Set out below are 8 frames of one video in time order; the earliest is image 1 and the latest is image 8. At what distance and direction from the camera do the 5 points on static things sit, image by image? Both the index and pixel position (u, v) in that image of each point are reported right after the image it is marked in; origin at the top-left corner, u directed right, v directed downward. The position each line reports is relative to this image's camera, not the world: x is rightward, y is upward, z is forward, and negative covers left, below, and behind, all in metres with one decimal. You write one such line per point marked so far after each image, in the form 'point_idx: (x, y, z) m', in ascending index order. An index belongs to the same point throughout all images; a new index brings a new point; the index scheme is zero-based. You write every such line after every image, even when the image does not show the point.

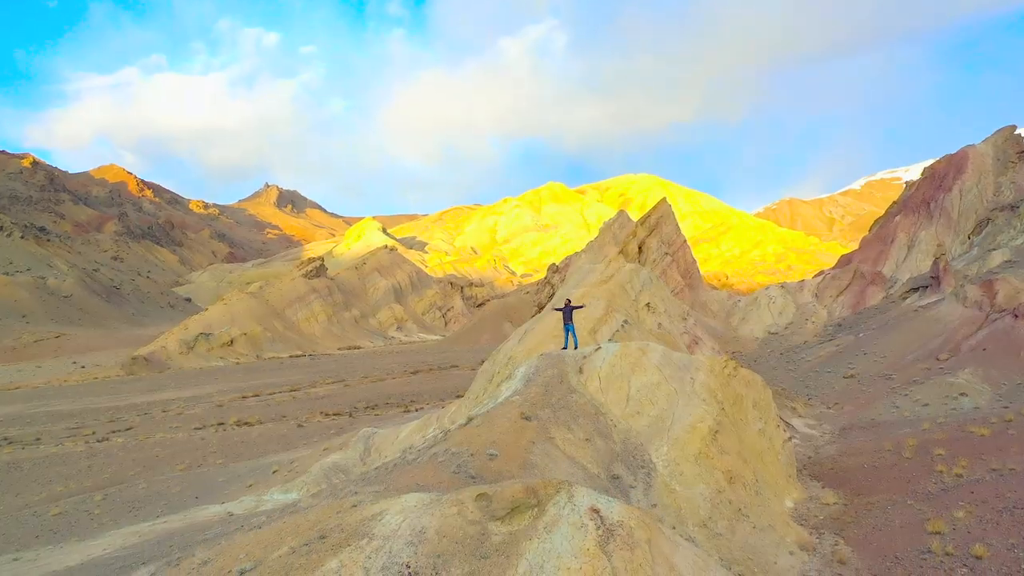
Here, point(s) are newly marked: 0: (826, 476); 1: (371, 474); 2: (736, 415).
0: (+6.0, -3.6, +15.2) m
1: (-2.5, -3.3, +14.1) m
2: (+4.0, -2.3, +14.4) m
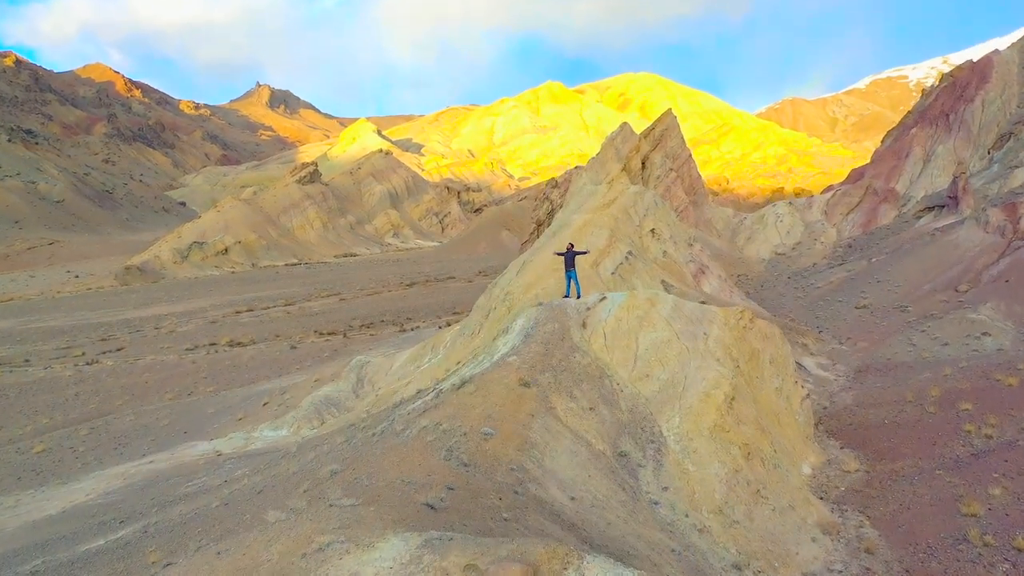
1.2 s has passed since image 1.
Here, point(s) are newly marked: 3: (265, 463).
0: (+5.9, -2.6, +14.3) m
1: (-2.5, -2.4, +13.1) m
2: (+4.0, -1.4, +13.3) m
3: (-4.9, -3.5, +16.0) m
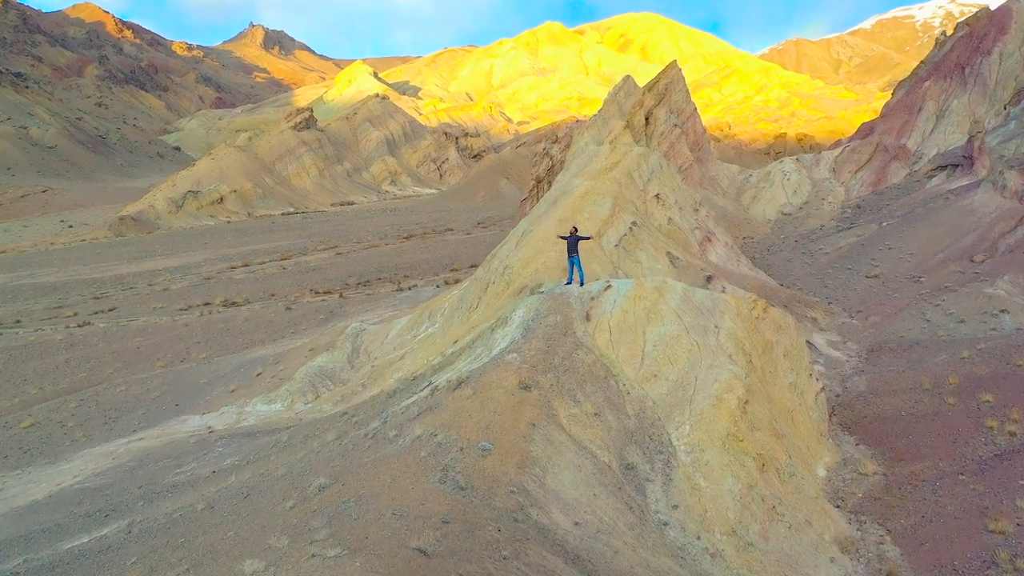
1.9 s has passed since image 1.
0: (+5.9, -2.4, +13.6) m
1: (-2.5, -2.3, +12.4) m
2: (+4.0, -1.3, +12.6) m
3: (-4.9, -3.2, +15.4) m
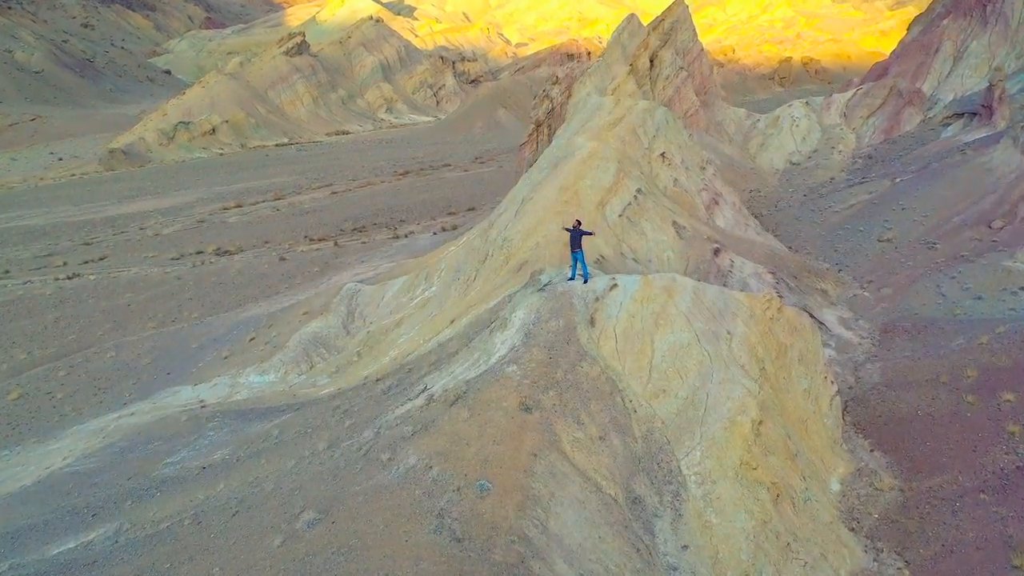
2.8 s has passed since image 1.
0: (+5.9, -2.3, +13.1) m
1: (-2.5, -2.4, +11.9) m
2: (+4.0, -1.3, +11.9) m
3: (-4.9, -2.9, +14.9) m
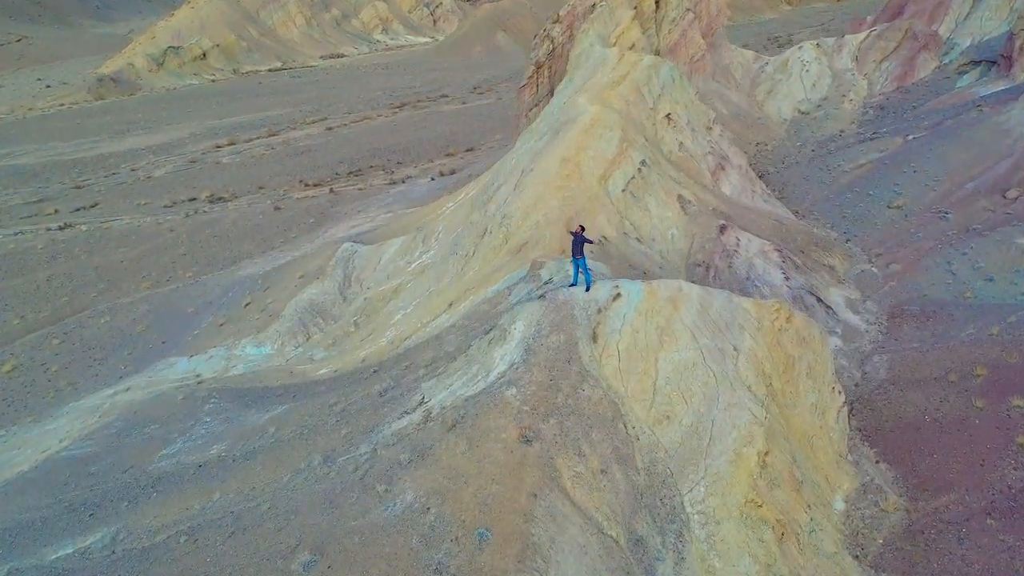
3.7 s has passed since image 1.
0: (+5.9, -2.4, +12.8) m
1: (-2.5, -2.6, +11.6) m
2: (+3.9, -1.5, +11.6) m
3: (-4.9, -2.8, +14.8) m
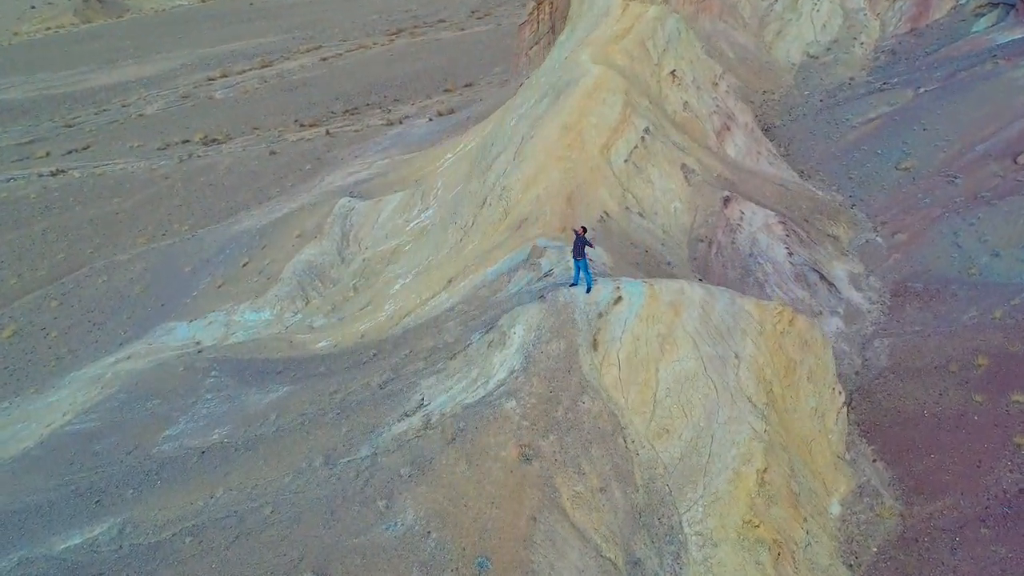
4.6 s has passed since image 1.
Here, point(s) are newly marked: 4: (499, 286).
0: (+5.9, -2.3, +12.9) m
1: (-2.5, -2.6, +11.7) m
2: (+3.9, -1.6, +11.5) m
3: (-4.9, -2.6, +14.8) m
4: (-0.2, 0.0, +14.8) m
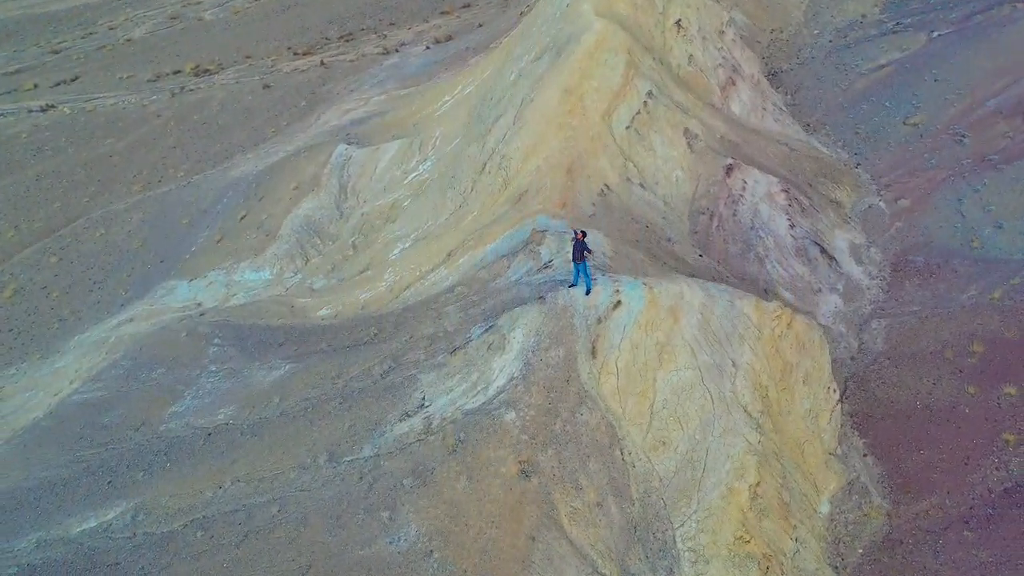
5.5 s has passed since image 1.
0: (+5.9, -2.2, +13.1) m
1: (-2.5, -2.7, +12.0) m
2: (+3.9, -1.7, +11.7) m
3: (-5.0, -2.3, +15.1) m
4: (-0.2, +0.3, +14.8) m
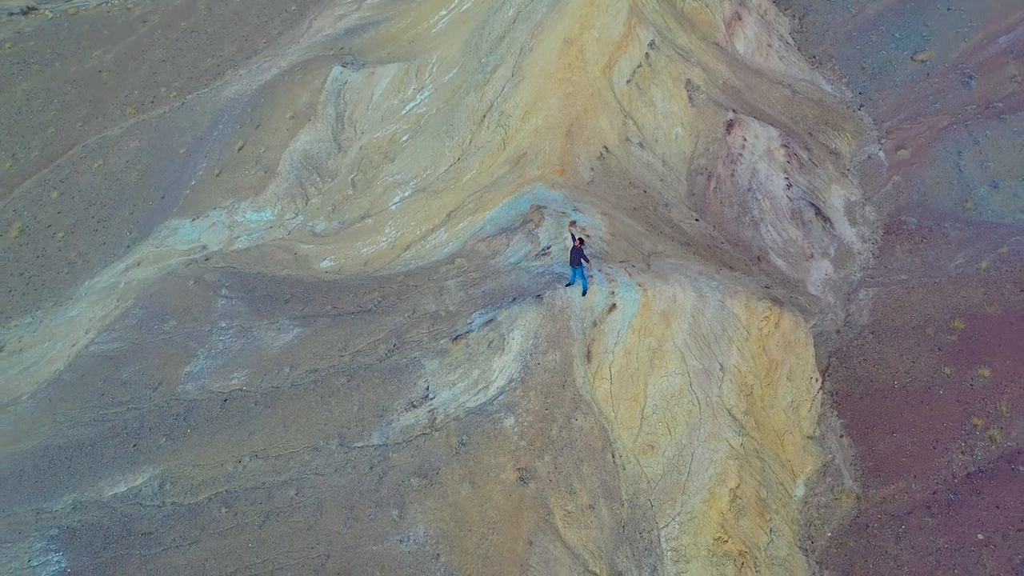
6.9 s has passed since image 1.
0: (+5.9, -2.0, +14.0) m
1: (-2.5, -2.7, +12.9) m
2: (+3.9, -1.7, +12.5) m
3: (-5.0, -1.7, +15.9) m
4: (-0.3, +0.8, +15.1) m
